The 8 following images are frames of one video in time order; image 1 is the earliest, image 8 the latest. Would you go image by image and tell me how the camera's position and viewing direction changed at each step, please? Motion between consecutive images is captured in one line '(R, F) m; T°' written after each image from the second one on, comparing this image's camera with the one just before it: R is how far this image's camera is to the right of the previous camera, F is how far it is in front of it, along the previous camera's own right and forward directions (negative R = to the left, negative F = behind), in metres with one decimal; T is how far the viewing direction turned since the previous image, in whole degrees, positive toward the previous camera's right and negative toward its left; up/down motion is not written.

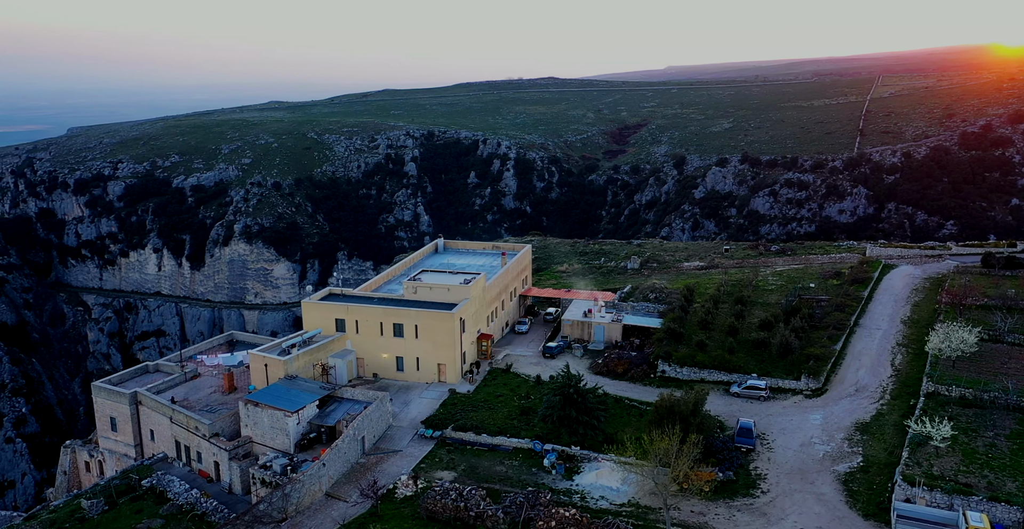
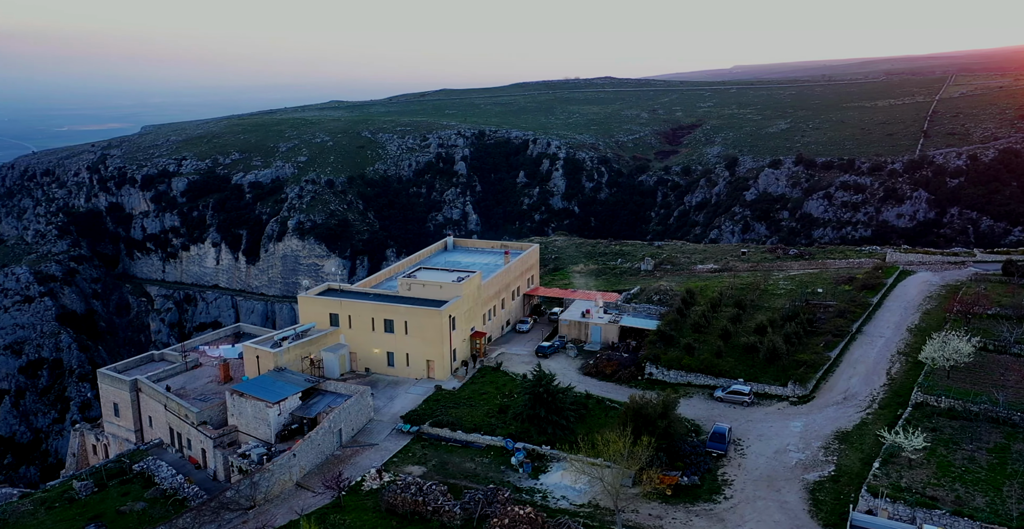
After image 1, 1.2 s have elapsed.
(+3.1, 0.0) m; -4°
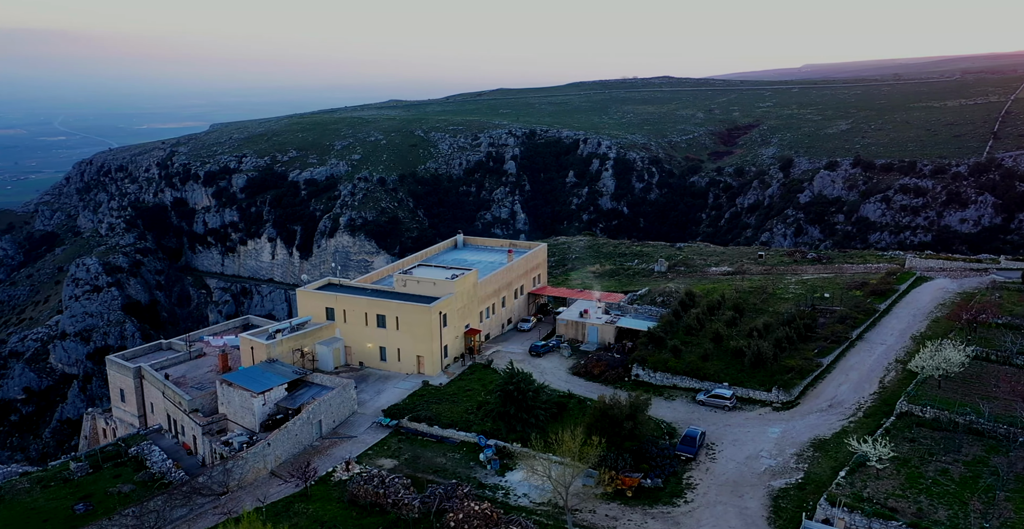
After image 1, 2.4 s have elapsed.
(+3.1, -0.1) m; -4°
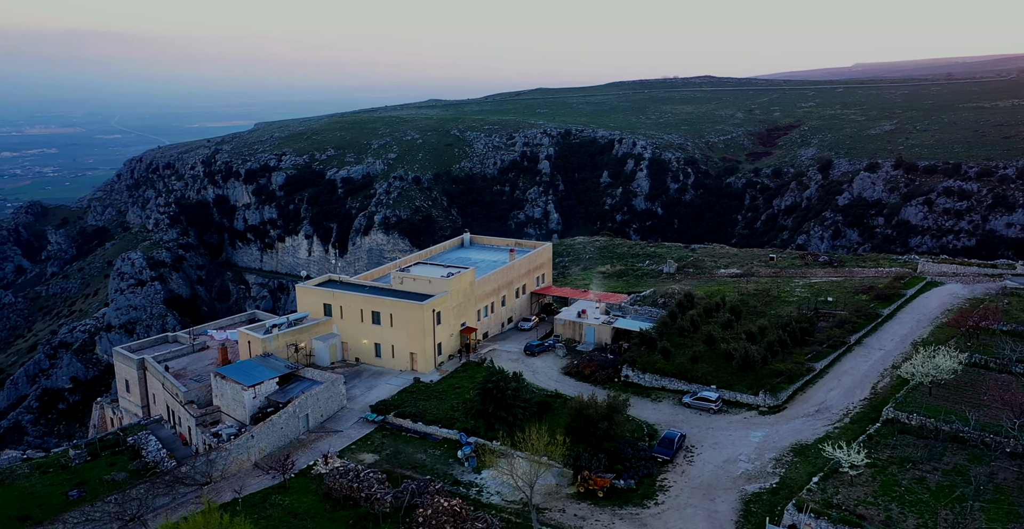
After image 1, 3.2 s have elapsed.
(+2.2, -0.1) m; -3°
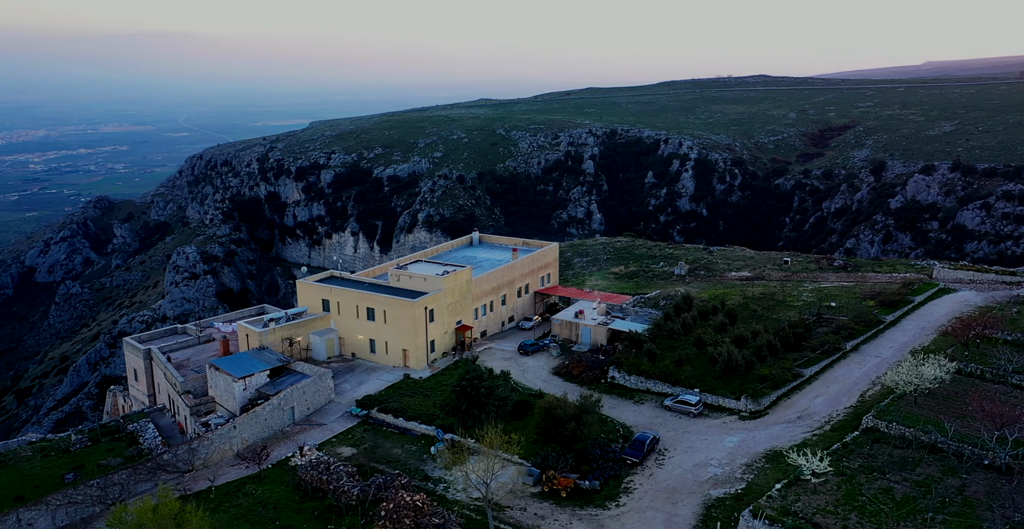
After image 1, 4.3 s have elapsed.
(+2.8, -0.1) m; -3°
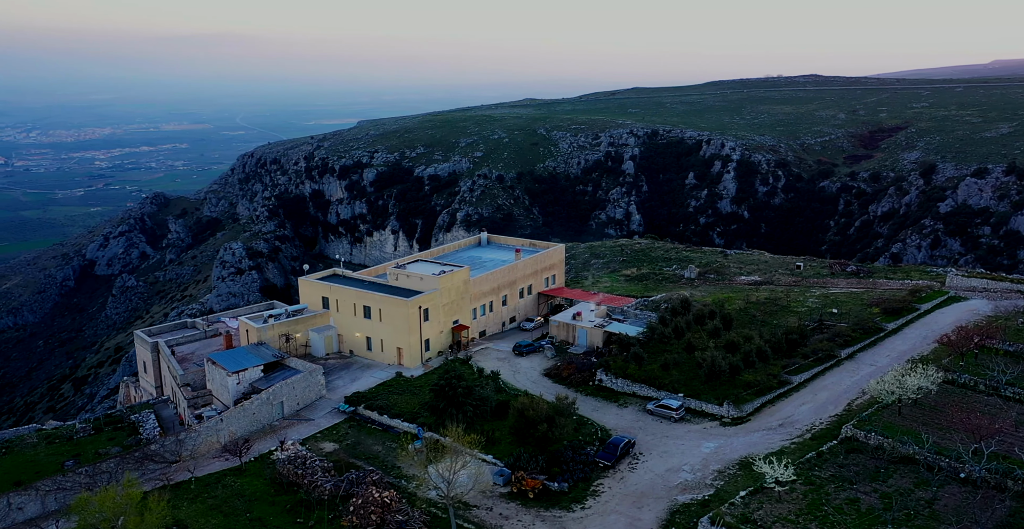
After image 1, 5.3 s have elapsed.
(+2.5, -0.2) m; -3°
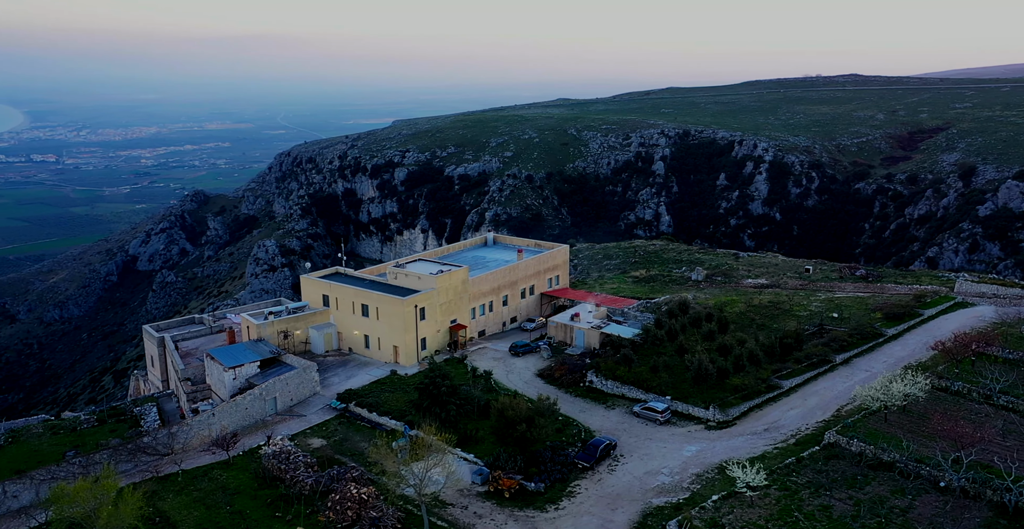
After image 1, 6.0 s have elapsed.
(+1.9, -0.1) m; -2°
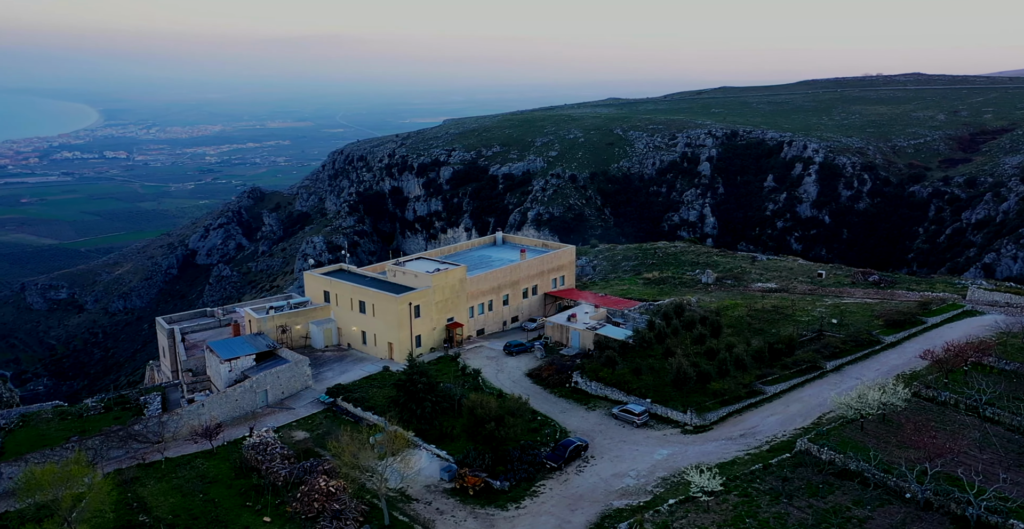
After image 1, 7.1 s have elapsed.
(+2.8, -0.2) m; -3°
